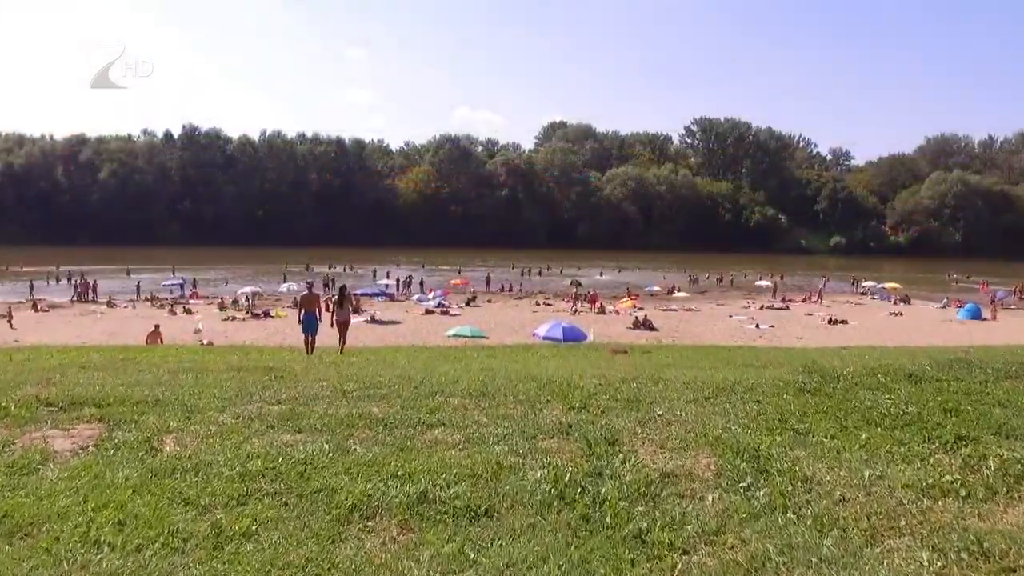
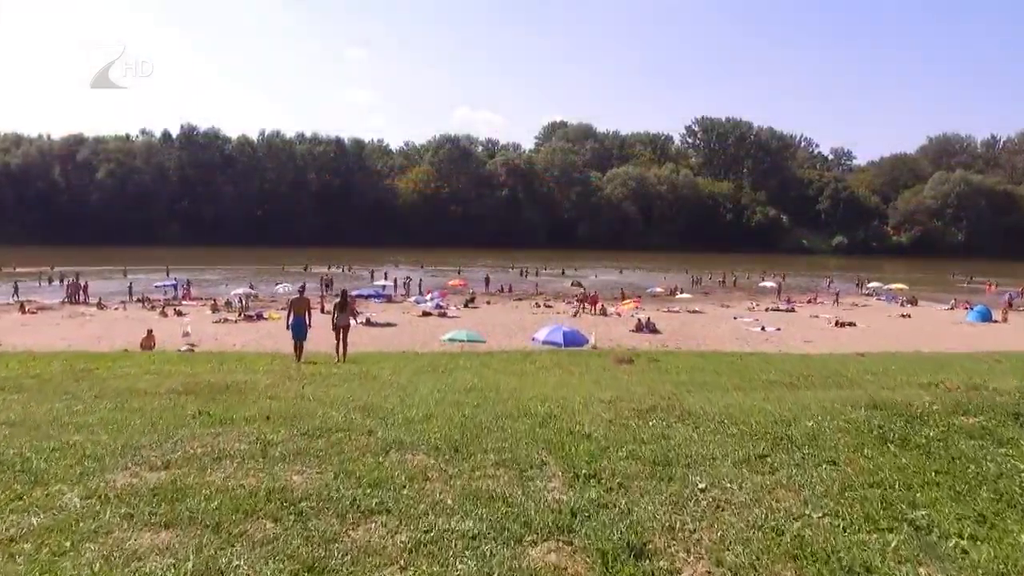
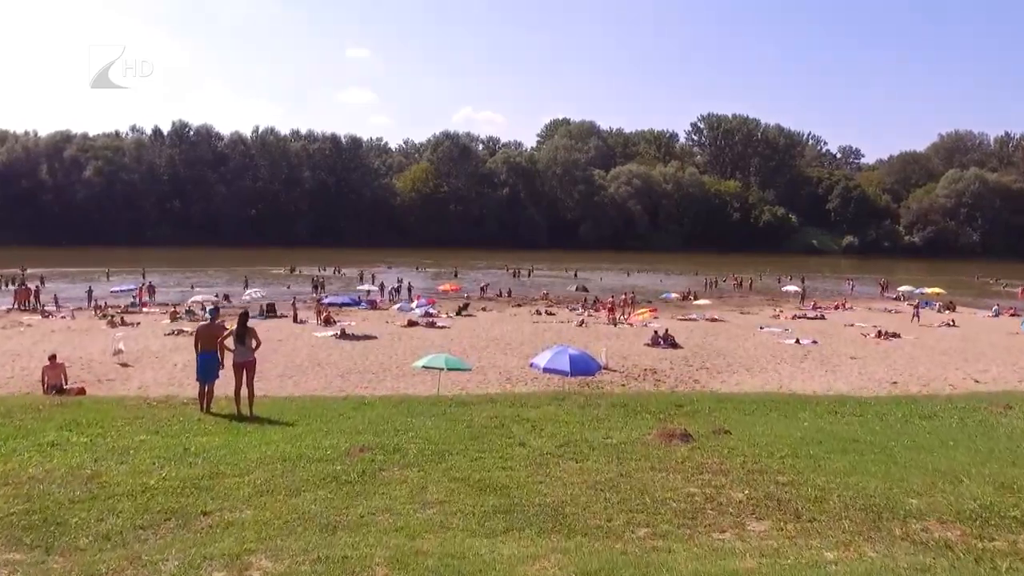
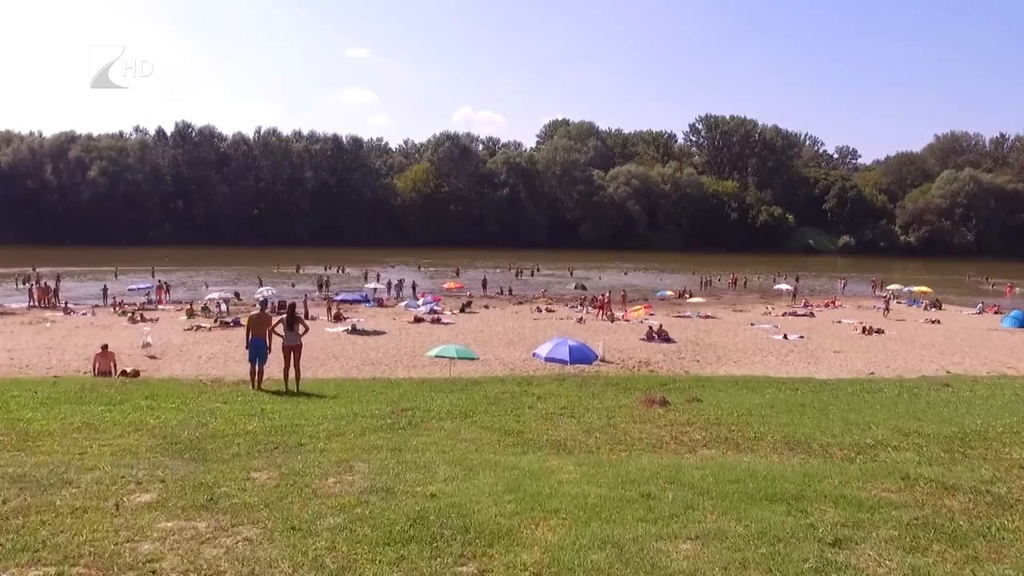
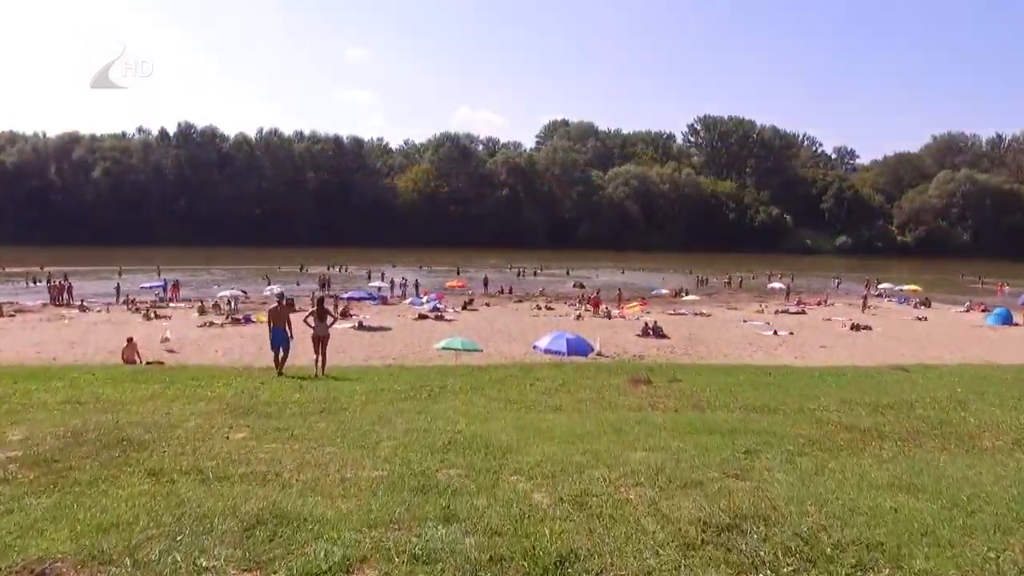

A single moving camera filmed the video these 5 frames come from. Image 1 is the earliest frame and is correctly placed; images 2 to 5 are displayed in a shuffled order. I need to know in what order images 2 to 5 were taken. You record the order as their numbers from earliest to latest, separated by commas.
2, 5, 4, 3
